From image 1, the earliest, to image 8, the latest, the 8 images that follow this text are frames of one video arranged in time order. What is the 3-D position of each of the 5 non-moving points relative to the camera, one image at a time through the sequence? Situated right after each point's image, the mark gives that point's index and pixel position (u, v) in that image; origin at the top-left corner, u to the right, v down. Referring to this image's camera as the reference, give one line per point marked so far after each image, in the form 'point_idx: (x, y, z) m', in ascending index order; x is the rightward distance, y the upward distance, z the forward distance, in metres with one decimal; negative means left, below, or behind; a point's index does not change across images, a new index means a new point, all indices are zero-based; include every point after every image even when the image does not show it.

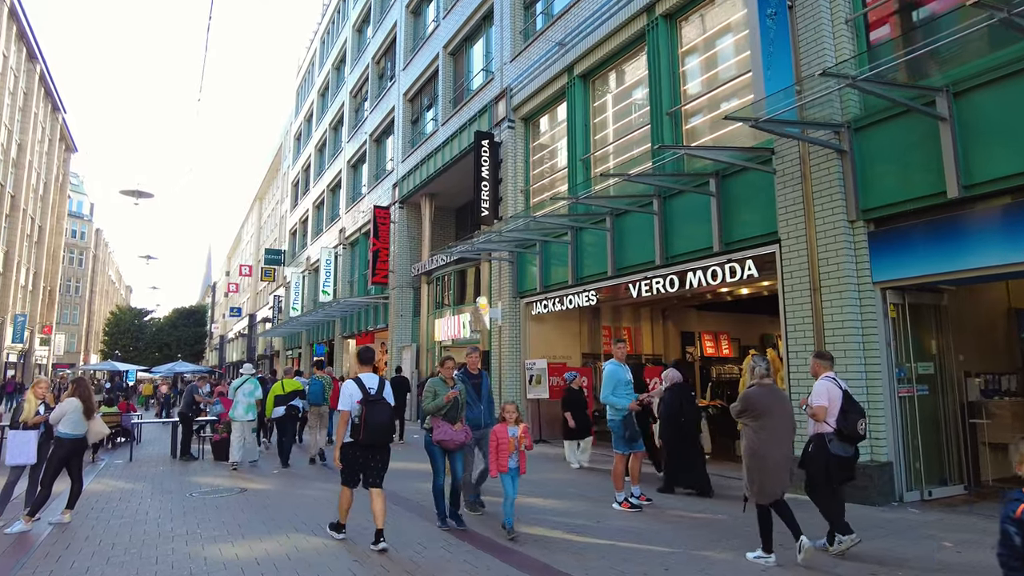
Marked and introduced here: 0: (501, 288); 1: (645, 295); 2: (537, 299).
0: (-0.2, 0.0, +15.2) m
1: (+2.3, -0.1, +11.1) m
2: (+0.5, -0.2, +14.0) m
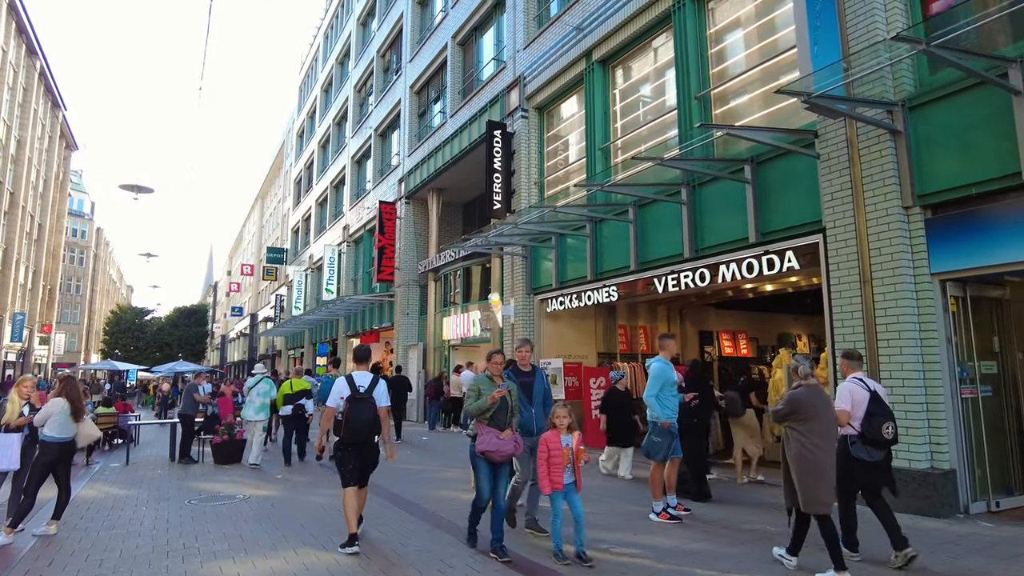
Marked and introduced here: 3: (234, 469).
0: (+0.1, +0.1, +14.6) m
1: (+2.6, 0.0, +10.5) m
2: (+0.8, -0.2, +13.4) m
3: (-4.7, -3.1, +11.1) m
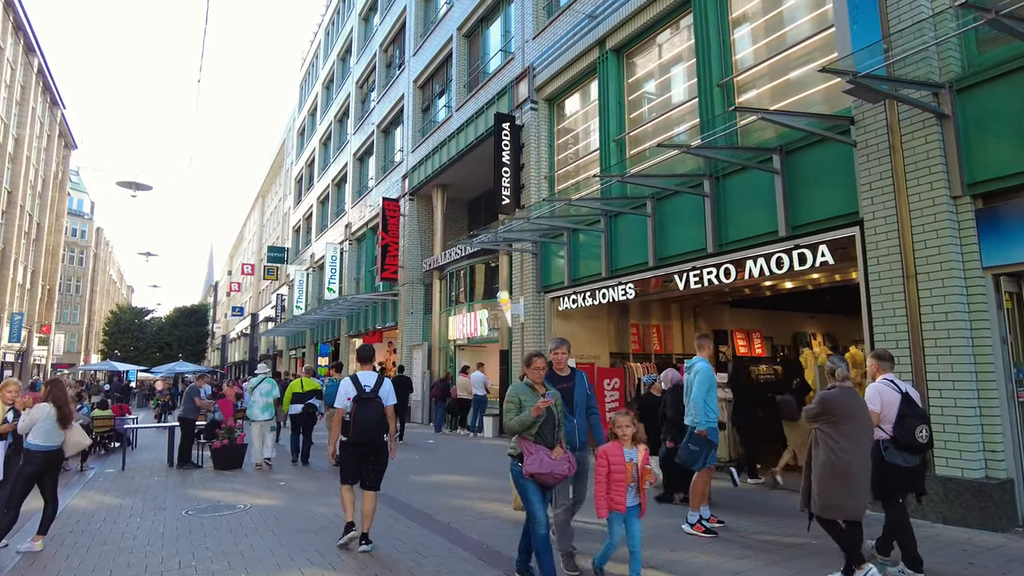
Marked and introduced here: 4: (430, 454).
0: (+0.3, +0.2, +14.1) m
1: (+2.8, 0.0, +10.0) m
2: (+1.0, -0.1, +12.9) m
3: (-4.5, -3.0, +10.7) m
4: (-1.6, -3.3, +12.9) m
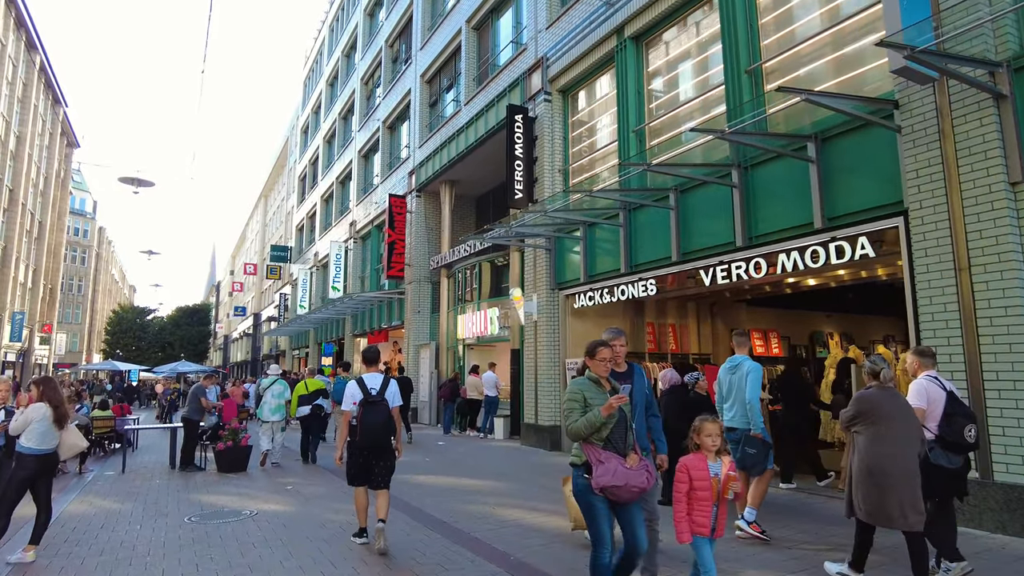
0: (+0.5, +0.2, +13.7) m
1: (+3.0, +0.1, +9.6) m
2: (+1.3, 0.0, +12.5) m
3: (-4.3, -3.0, +10.2) m
4: (-1.4, -3.2, +12.5) m
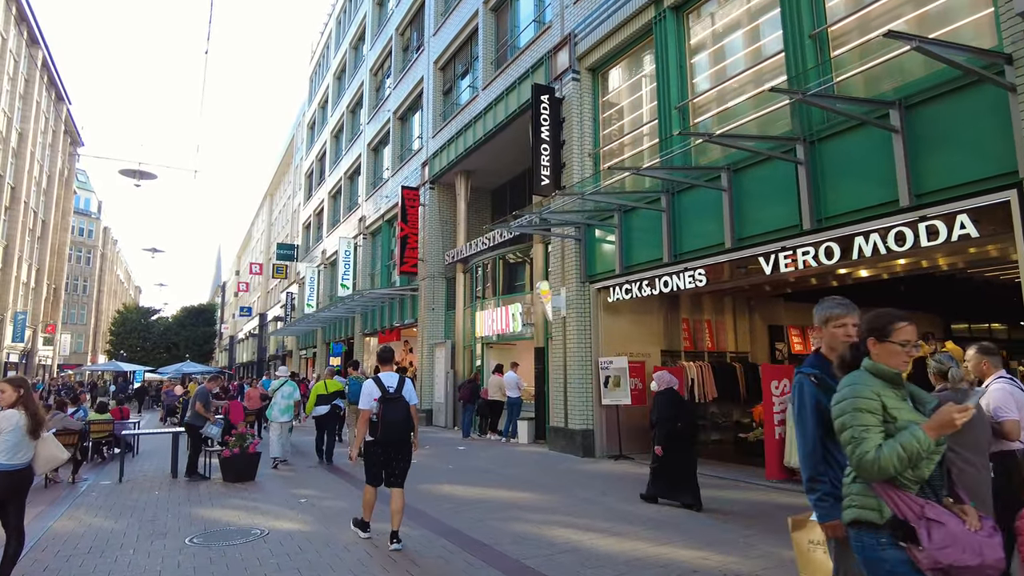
0: (+1.0, +0.3, +12.7) m
1: (+3.5, +0.2, +8.6) m
2: (+1.8, +0.1, +11.5) m
3: (-3.8, -2.9, +9.3) m
4: (-0.9, -3.1, +11.6) m
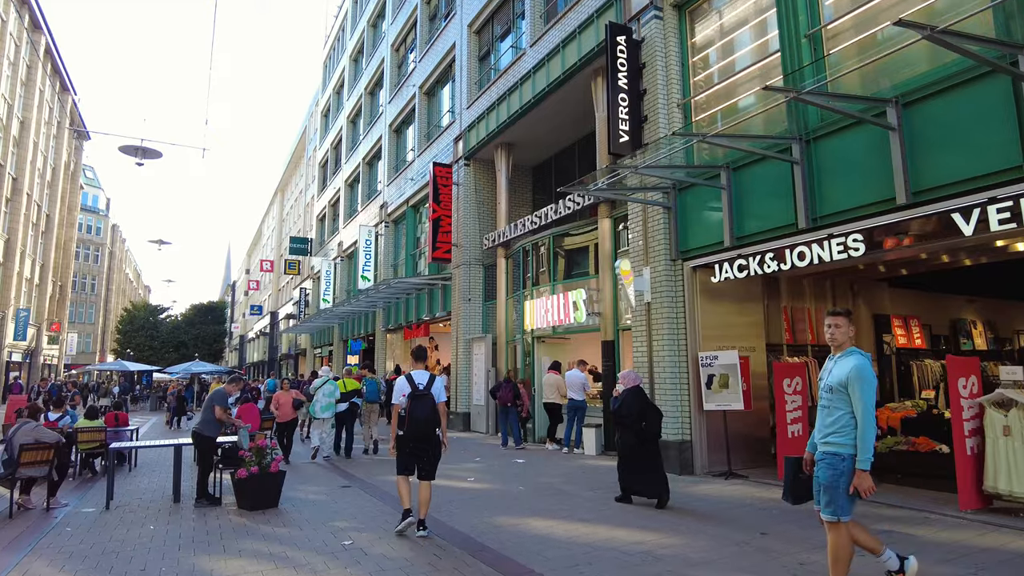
0: (+2.2, +0.7, +10.5) m
1: (+4.6, +0.5, +6.4) m
2: (+2.9, +0.4, +9.3) m
3: (-2.7, -2.5, +7.2) m
4: (+0.3, -2.8, +9.4) m
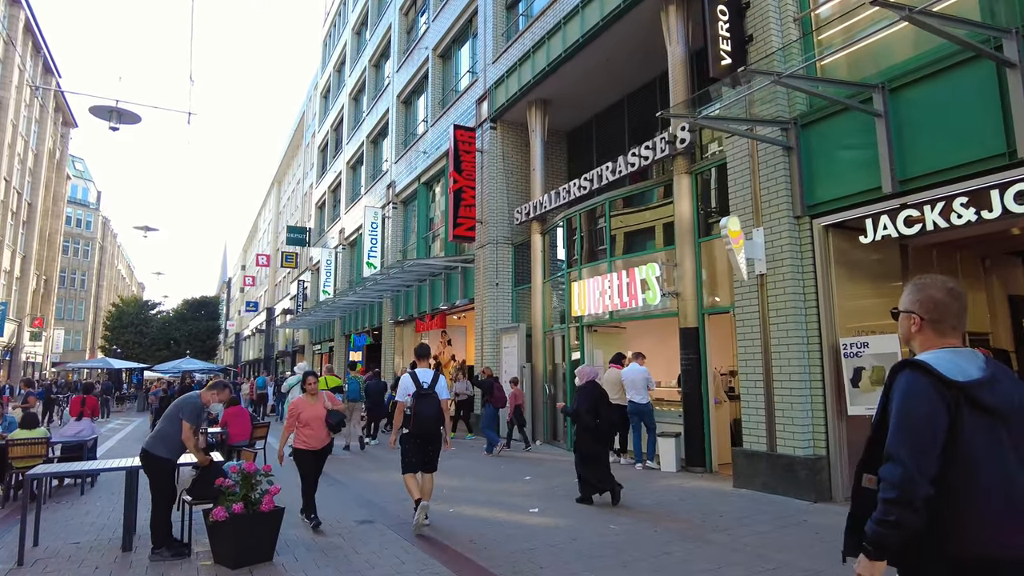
0: (+3.0, +1.1, +8.1) m
1: (+5.4, +0.9, +3.9) m
2: (+3.7, +0.8, +6.9) m
3: (-1.8, -2.2, +4.7) m
4: (+1.1, -2.4, +7.0) m
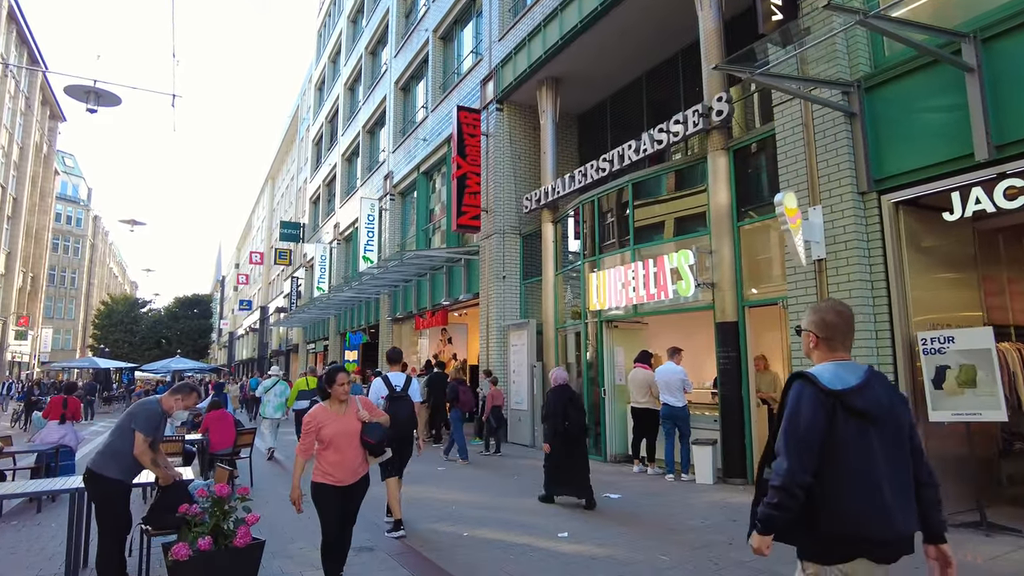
0: (+3.2, +1.2, +7.1) m
1: (+5.7, +1.1, +2.9) m
2: (+4.0, +0.9, +5.9) m
3: (-1.6, -2.0, +3.7) m
4: (+1.3, -2.2, +5.9) m
